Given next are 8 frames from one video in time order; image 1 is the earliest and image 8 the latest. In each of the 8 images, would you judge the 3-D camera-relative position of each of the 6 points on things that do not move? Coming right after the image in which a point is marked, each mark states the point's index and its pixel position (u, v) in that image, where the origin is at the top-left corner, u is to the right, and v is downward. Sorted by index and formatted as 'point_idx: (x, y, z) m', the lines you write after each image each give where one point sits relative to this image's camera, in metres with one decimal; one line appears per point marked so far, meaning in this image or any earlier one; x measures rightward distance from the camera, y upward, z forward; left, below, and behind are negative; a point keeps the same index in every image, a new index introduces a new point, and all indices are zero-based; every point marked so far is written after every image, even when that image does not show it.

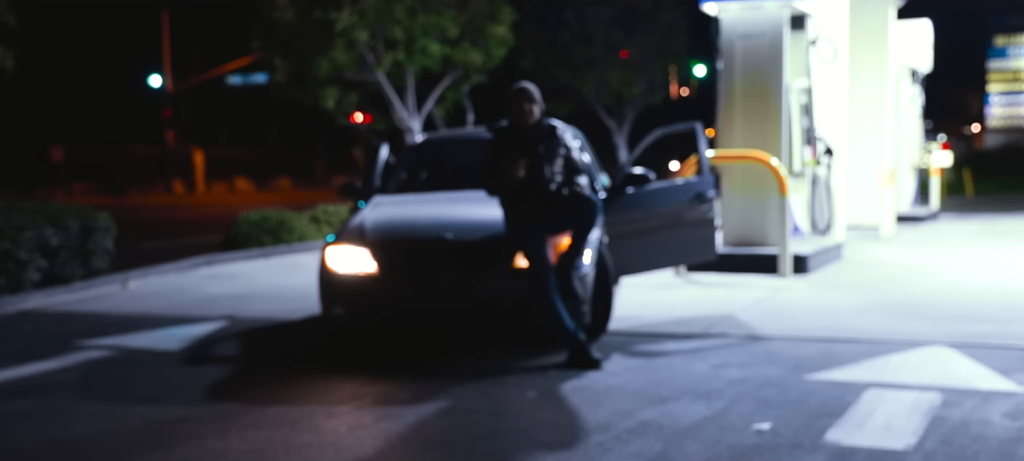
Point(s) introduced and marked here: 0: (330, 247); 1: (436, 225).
0: (-1.2, -0.1, +7.8) m
1: (-0.5, 0.0, +7.8) m
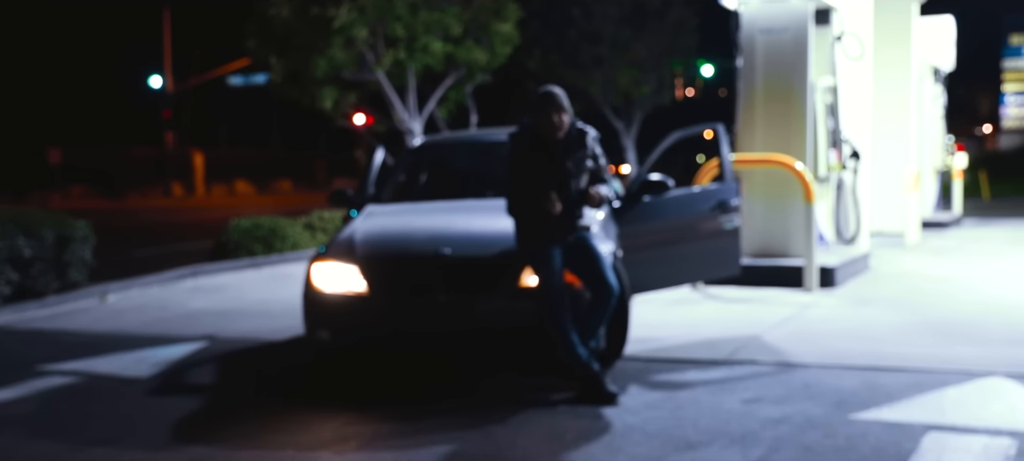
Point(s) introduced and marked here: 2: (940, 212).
0: (-1.2, -0.2, +7.1) m
1: (-0.5, -0.1, +7.1) m
2: (+7.3, +0.3, +20.0) m
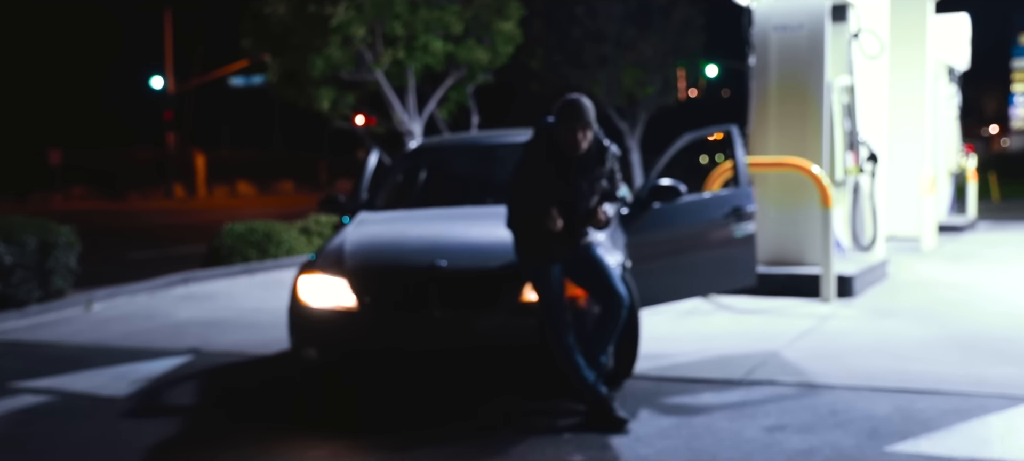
0: (-1.2, -0.3, +6.6) m
1: (-0.5, -0.1, +6.6) m
2: (+7.3, +0.3, +19.5) m
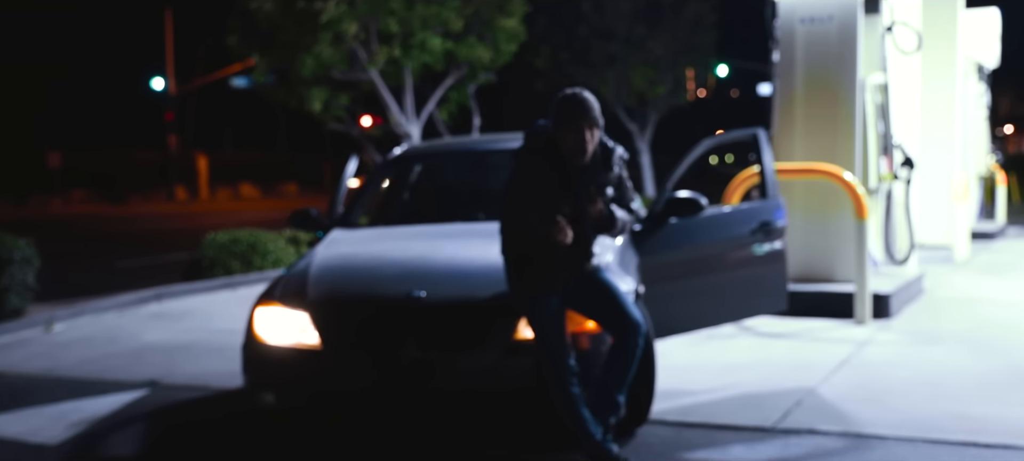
0: (-1.2, -0.4, +5.6) m
1: (-0.5, -0.2, +5.6) m
2: (+7.4, +0.1, +18.4) m
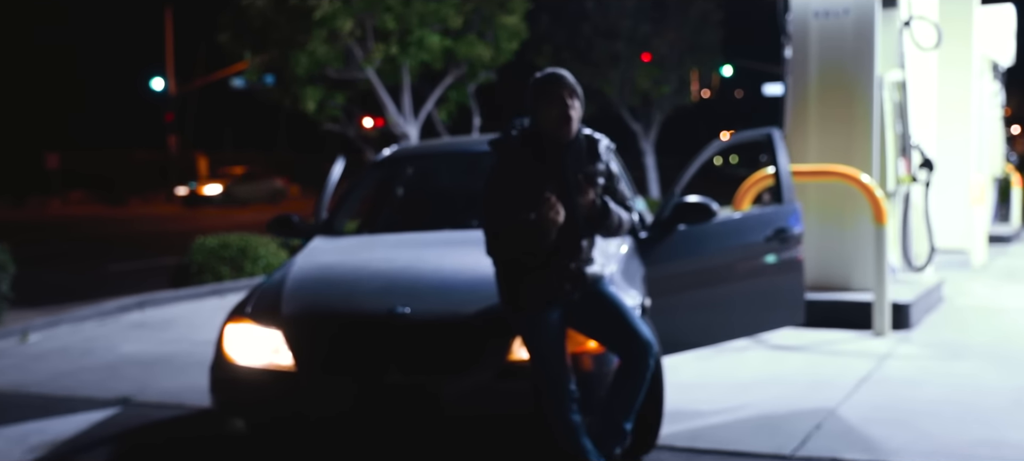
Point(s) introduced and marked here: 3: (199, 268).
0: (-1.2, -0.4, +5.1) m
1: (-0.6, -0.3, +5.1) m
2: (+7.4, +0.1, +17.9) m
3: (-3.4, -0.4, +12.6) m
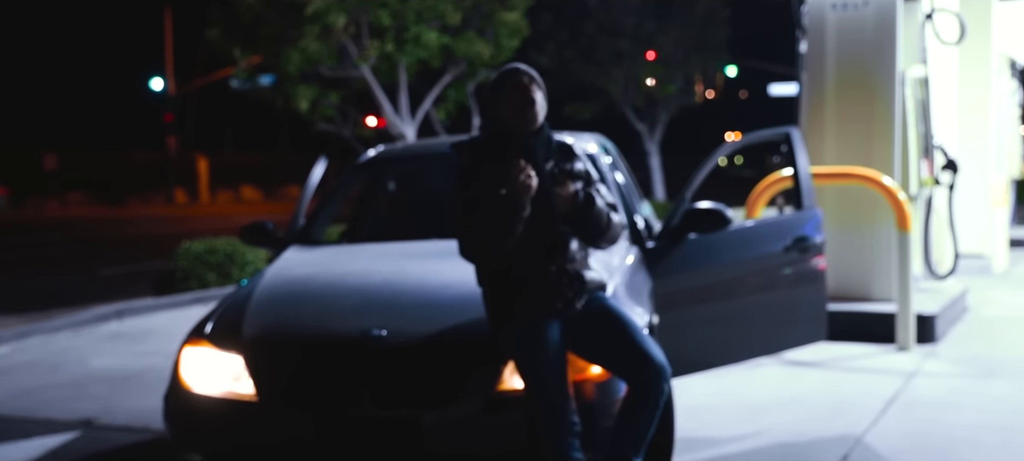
0: (-1.3, -0.5, +4.5) m
1: (-0.6, -0.3, +4.5) m
2: (+7.4, +0.1, +17.3) m
3: (-3.4, -0.5, +12.1) m
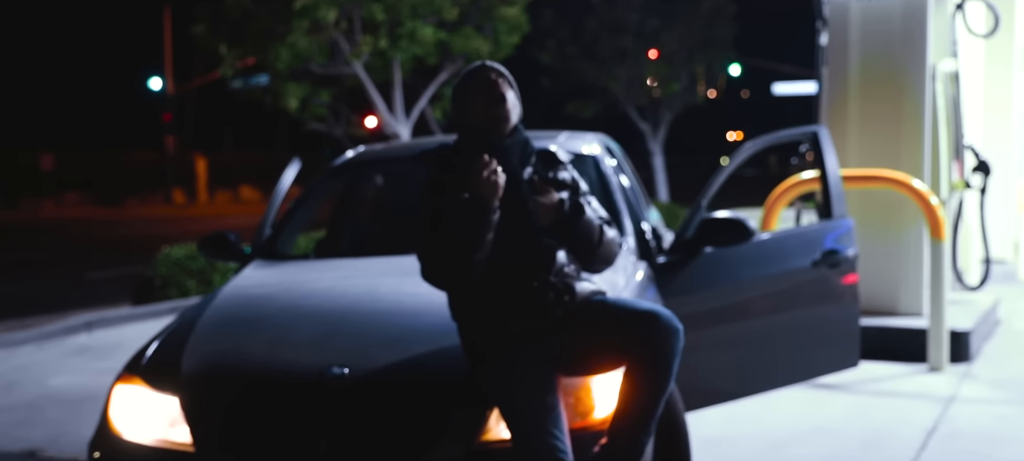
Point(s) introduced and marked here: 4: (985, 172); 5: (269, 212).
0: (-1.3, -0.5, +3.9) m
1: (-0.6, -0.4, +3.9) m
2: (+7.4, 0.0, +16.6) m
3: (-3.4, -0.5, +11.4) m
4: (+3.4, +0.4, +8.5) m
5: (-1.2, +0.1, +5.7) m
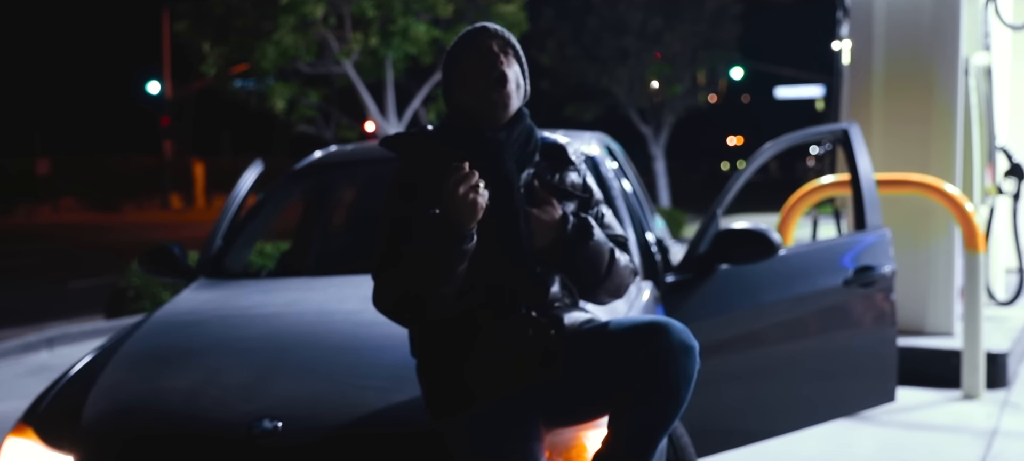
0: (-1.4, -0.6, +3.2) m
1: (-0.7, -0.4, +3.2) m
2: (+7.4, -0.1, +15.9) m
3: (-3.4, -0.6, +10.7) m
4: (+3.4, +0.4, +7.8) m
5: (-1.2, 0.0, +5.0) m
